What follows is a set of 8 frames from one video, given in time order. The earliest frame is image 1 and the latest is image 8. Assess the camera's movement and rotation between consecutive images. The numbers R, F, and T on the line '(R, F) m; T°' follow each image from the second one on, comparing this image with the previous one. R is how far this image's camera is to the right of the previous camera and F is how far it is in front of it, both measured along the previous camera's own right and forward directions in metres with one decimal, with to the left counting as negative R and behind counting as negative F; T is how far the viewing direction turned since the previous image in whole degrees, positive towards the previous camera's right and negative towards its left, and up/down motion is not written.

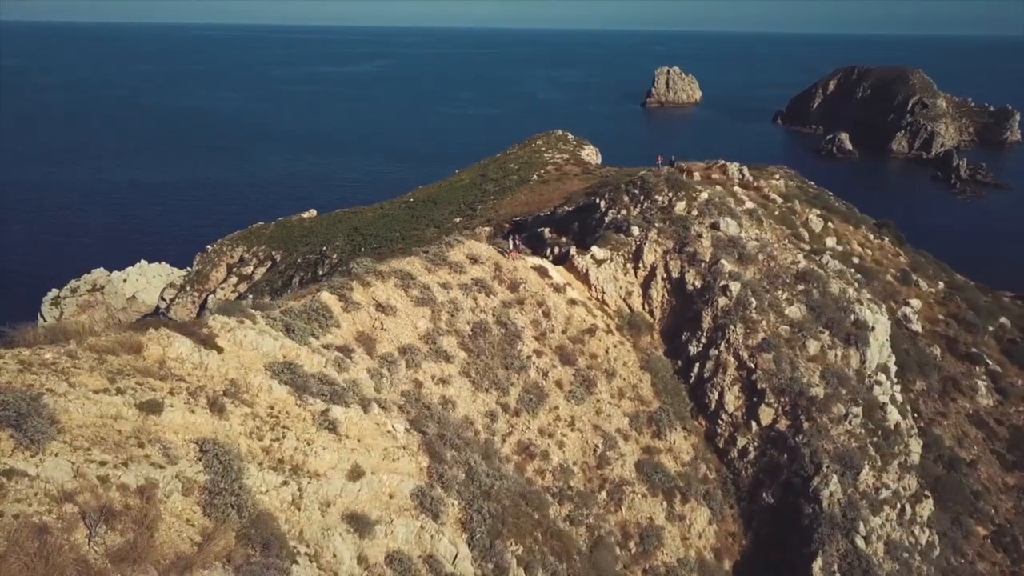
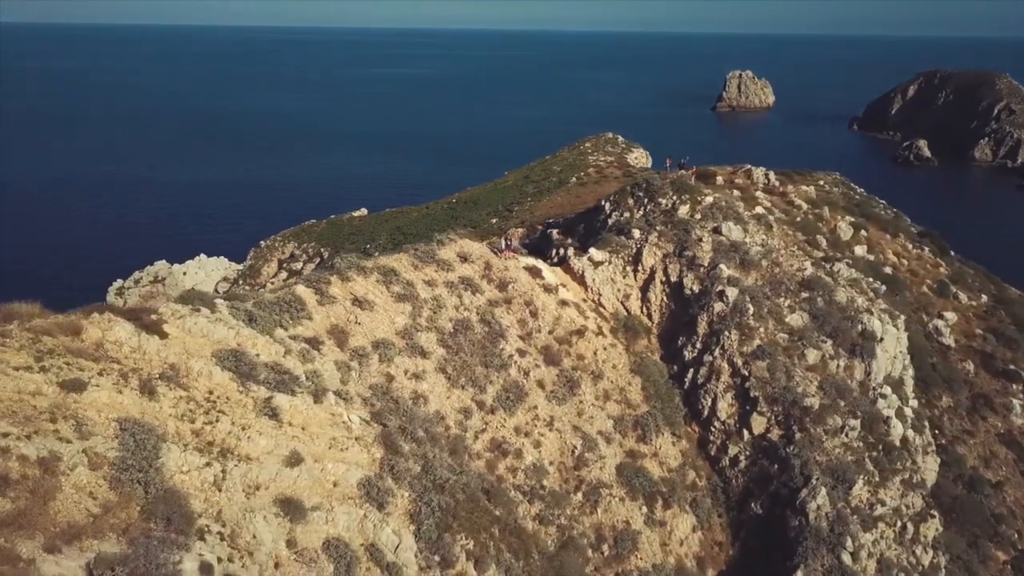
(+2.2, -0.1) m; -4°
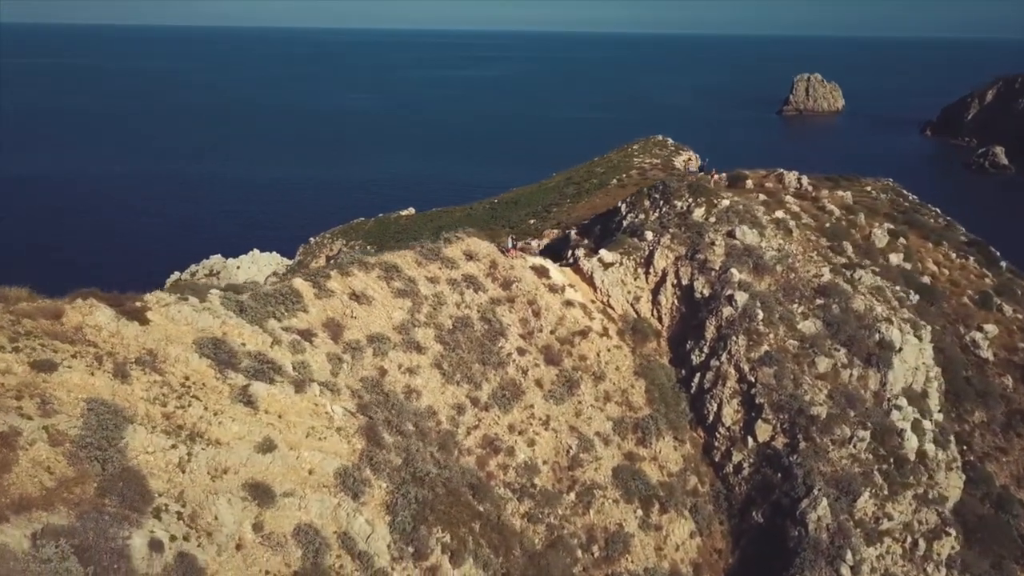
(+1.6, -0.1) m; -4°
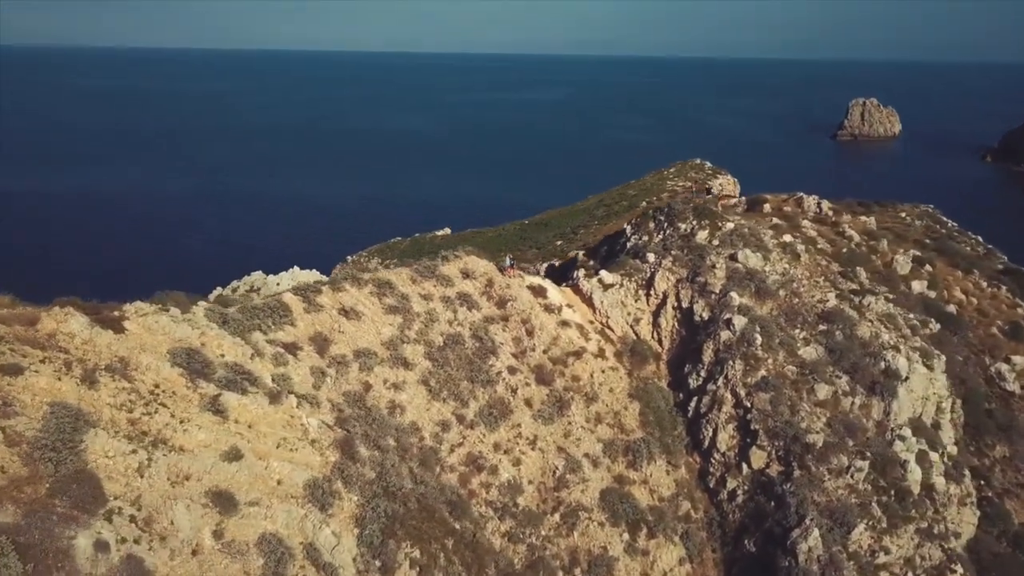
(+1.5, -0.1) m; -3°
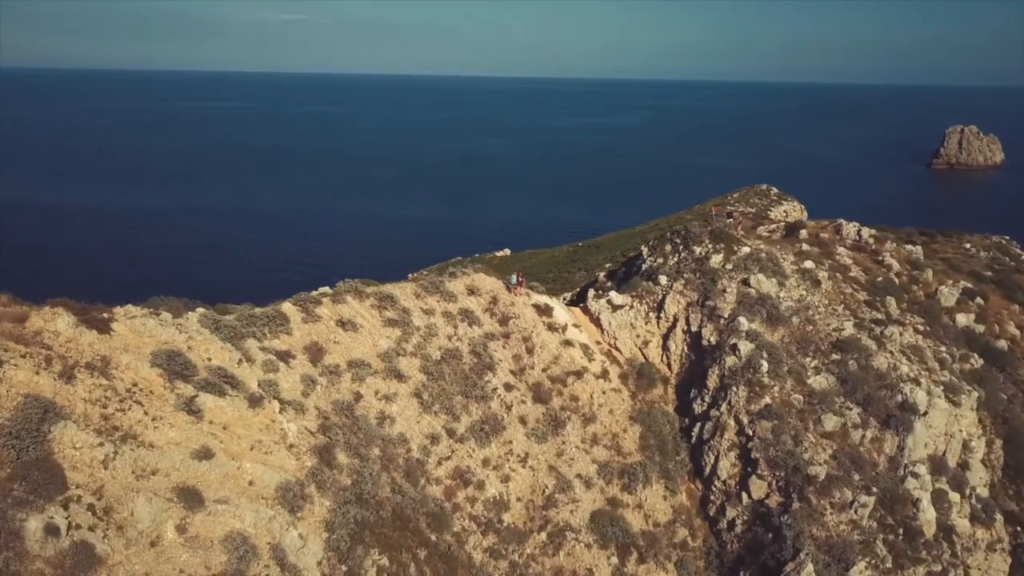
(+2.1, -0.2) m; -5°
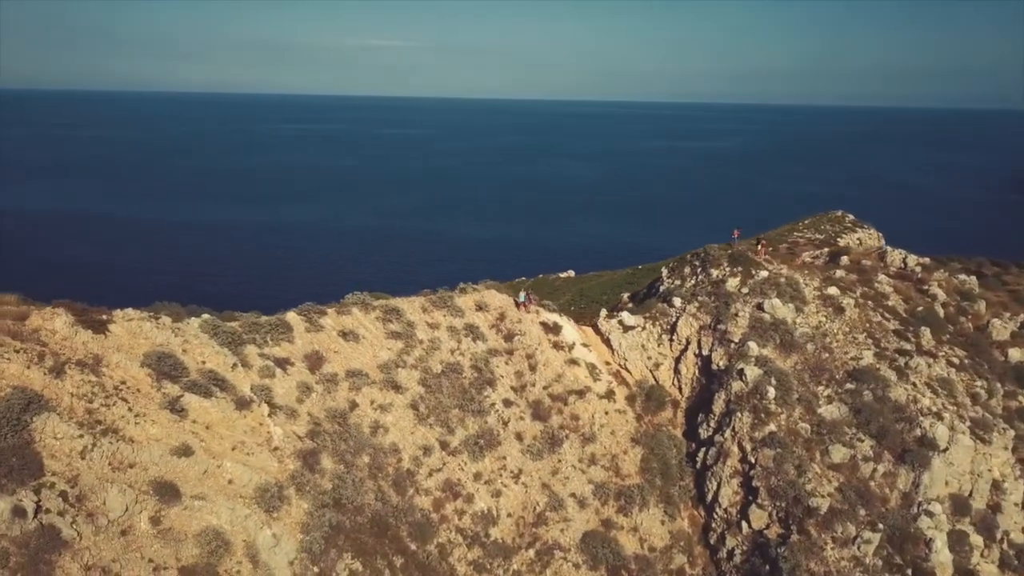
(+2.2, -0.2) m; -5°
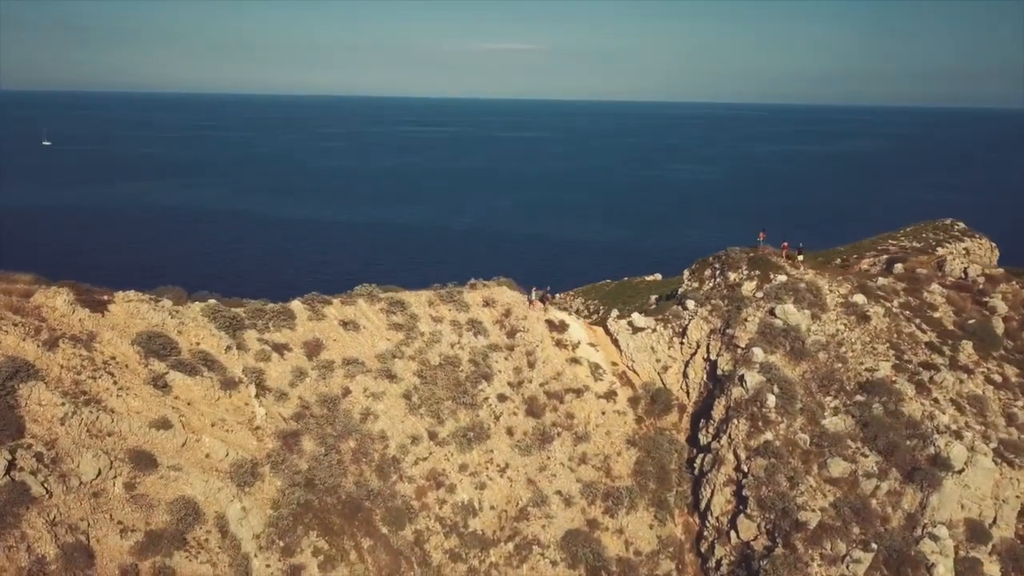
(+3.1, -0.1) m; -7°
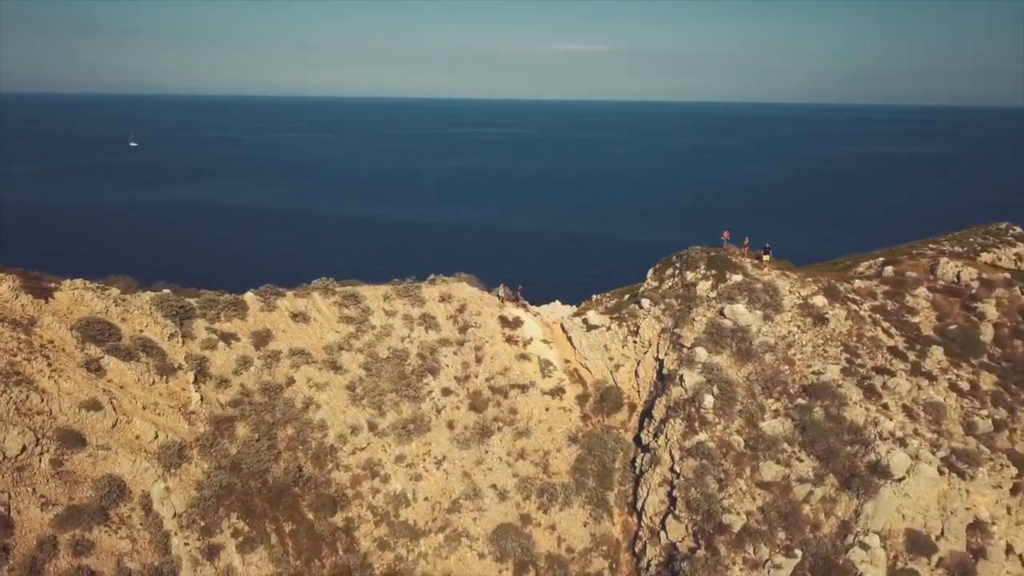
(+3.4, -0.3) m; -3°
